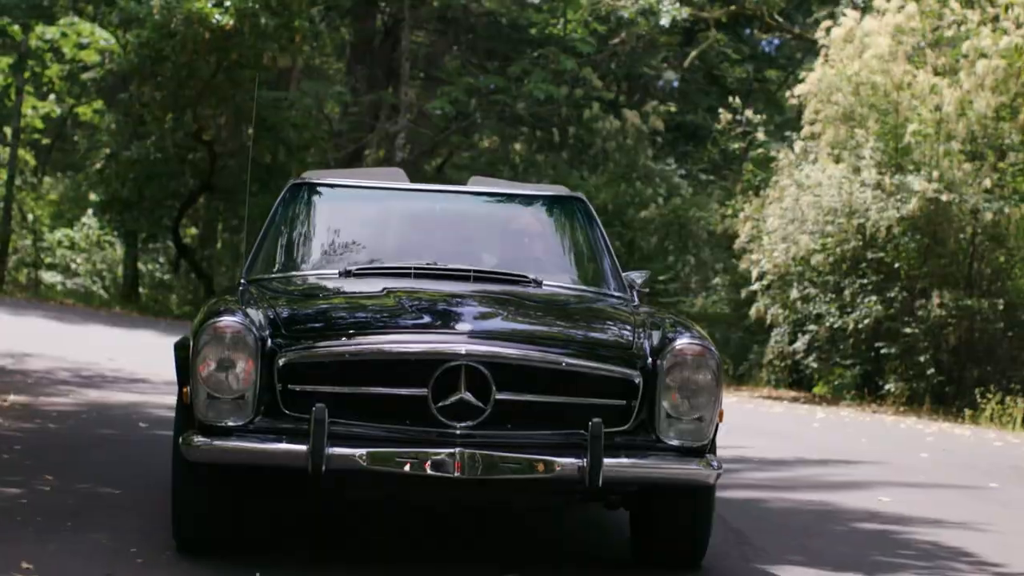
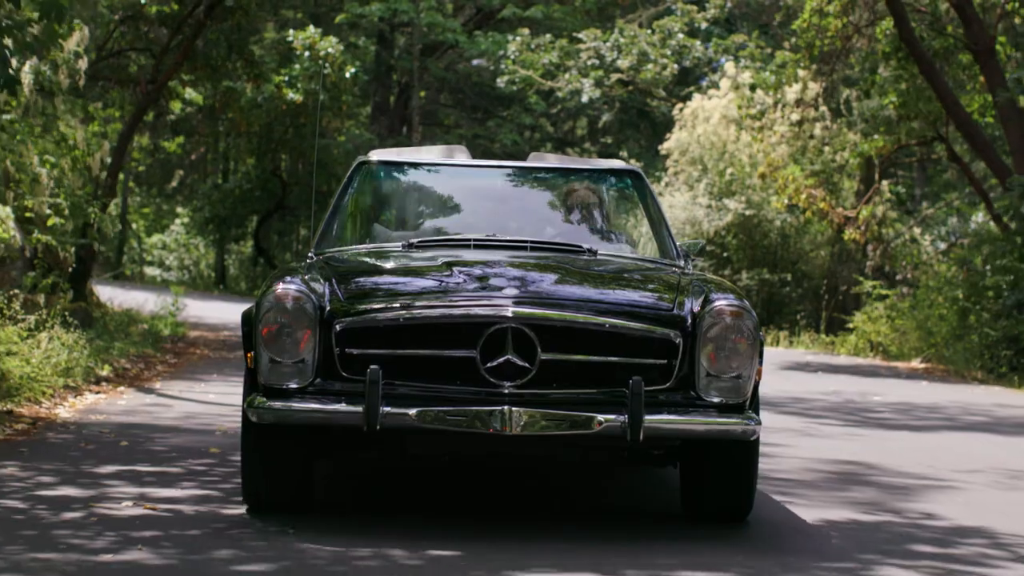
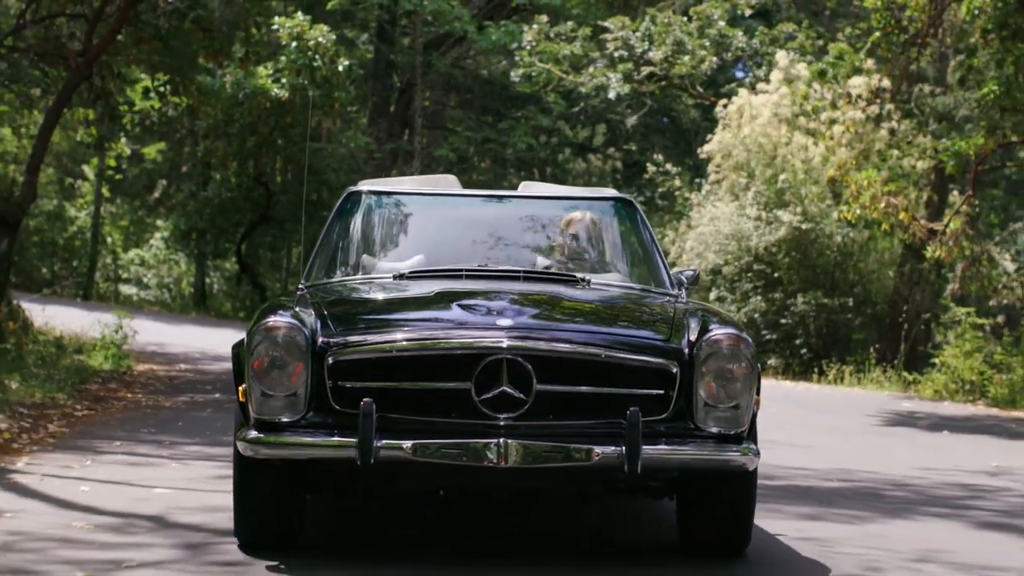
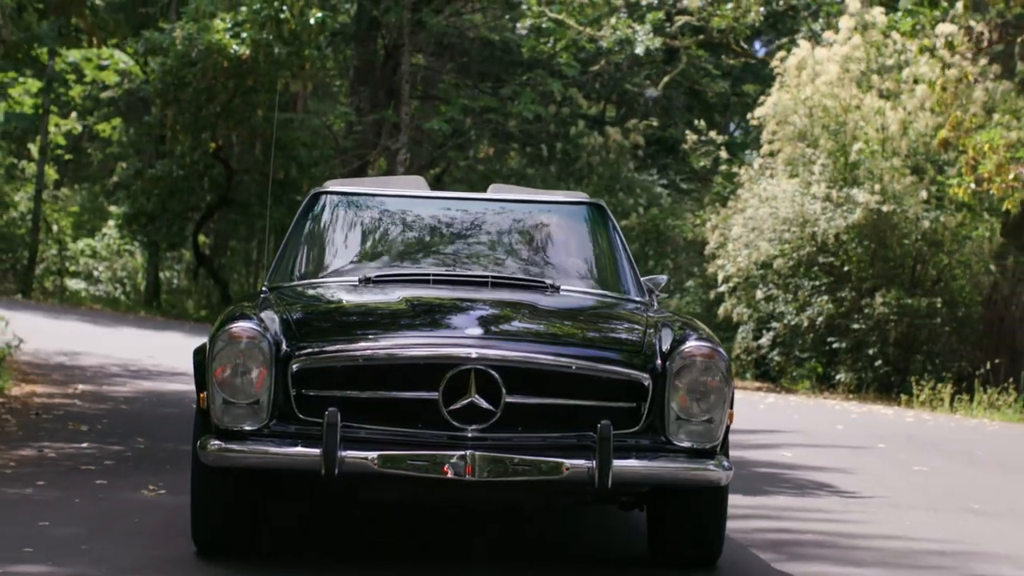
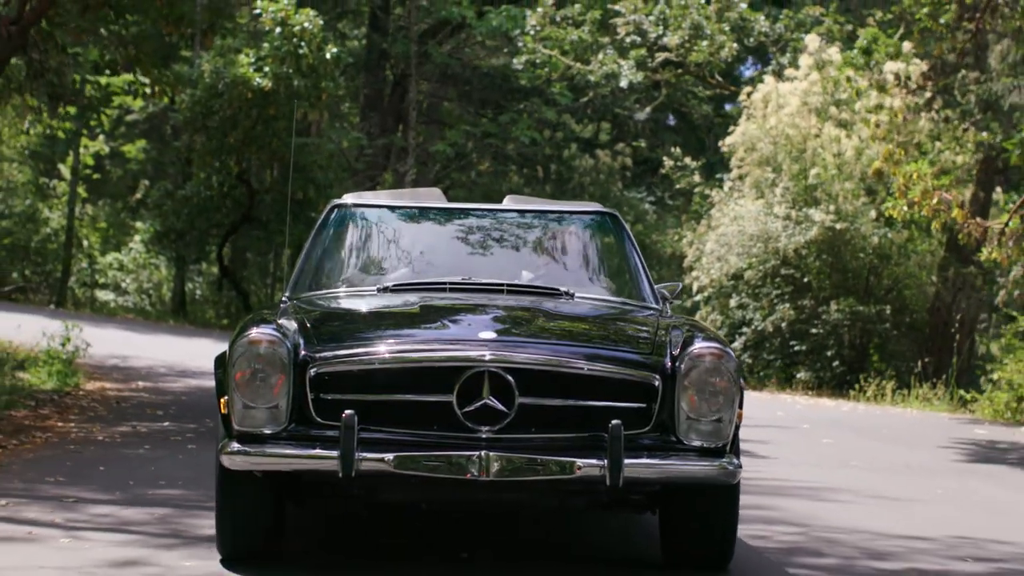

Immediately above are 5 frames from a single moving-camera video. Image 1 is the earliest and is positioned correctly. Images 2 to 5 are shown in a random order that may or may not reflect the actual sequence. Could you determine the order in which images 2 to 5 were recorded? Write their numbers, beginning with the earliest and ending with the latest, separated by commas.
4, 5, 3, 2
